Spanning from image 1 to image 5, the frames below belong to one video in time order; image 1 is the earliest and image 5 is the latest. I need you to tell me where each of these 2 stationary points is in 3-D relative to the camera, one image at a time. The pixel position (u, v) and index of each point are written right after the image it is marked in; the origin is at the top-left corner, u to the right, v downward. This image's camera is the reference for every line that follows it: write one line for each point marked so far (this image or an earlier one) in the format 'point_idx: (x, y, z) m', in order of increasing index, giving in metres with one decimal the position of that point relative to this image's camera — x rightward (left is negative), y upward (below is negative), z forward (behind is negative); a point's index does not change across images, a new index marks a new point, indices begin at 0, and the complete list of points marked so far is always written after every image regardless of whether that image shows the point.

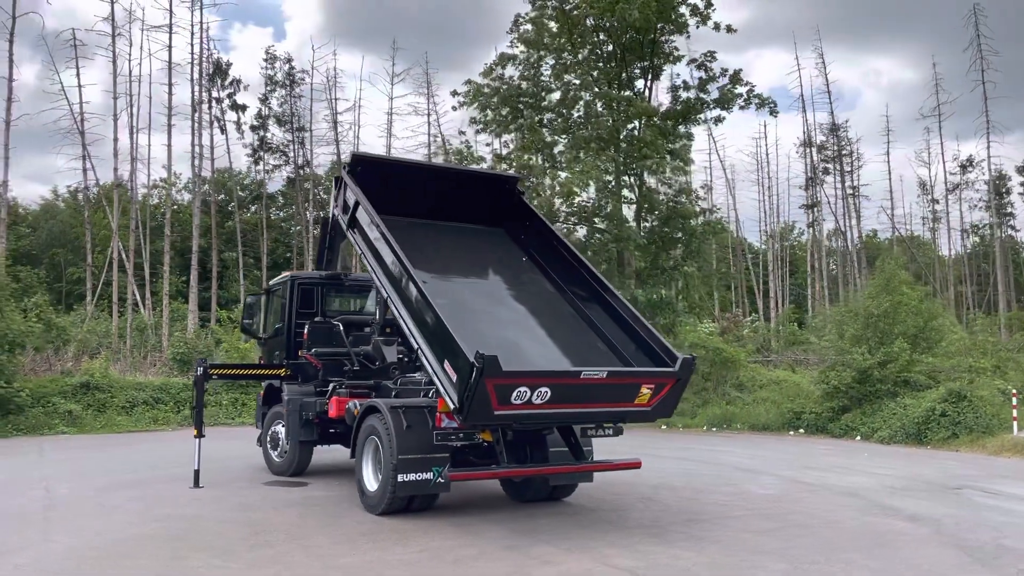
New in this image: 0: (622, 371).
0: (+0.8, -0.6, +6.2) m
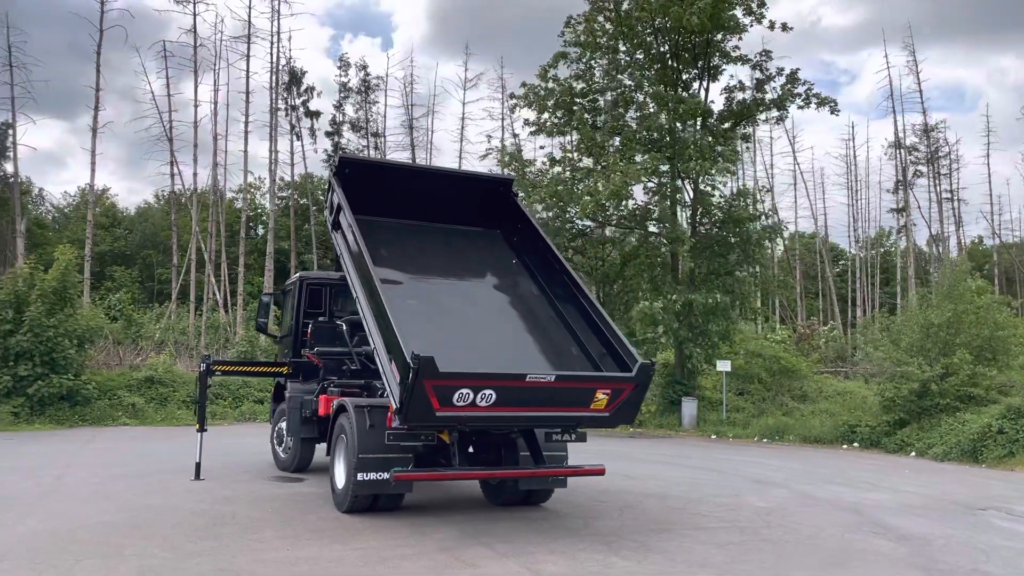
0: (+0.4, -0.6, +6.1) m
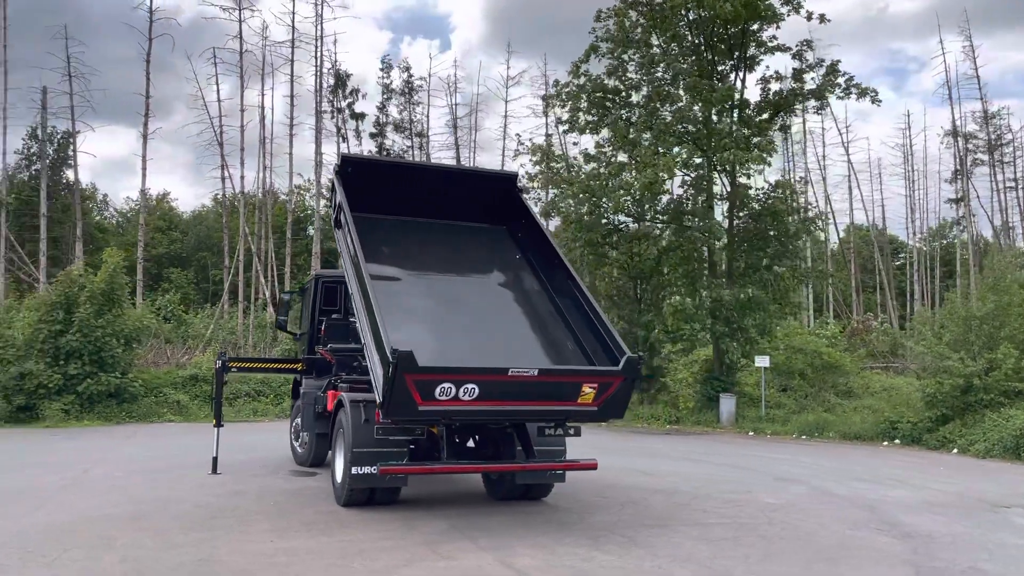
0: (+0.3, -0.6, +6.1) m
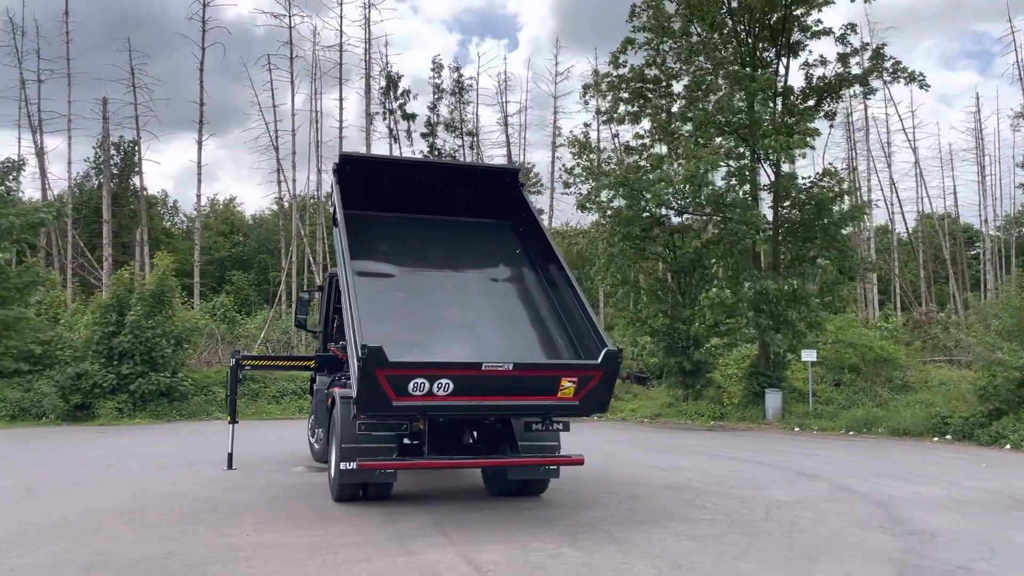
0: (+0.2, -0.5, +6.0) m
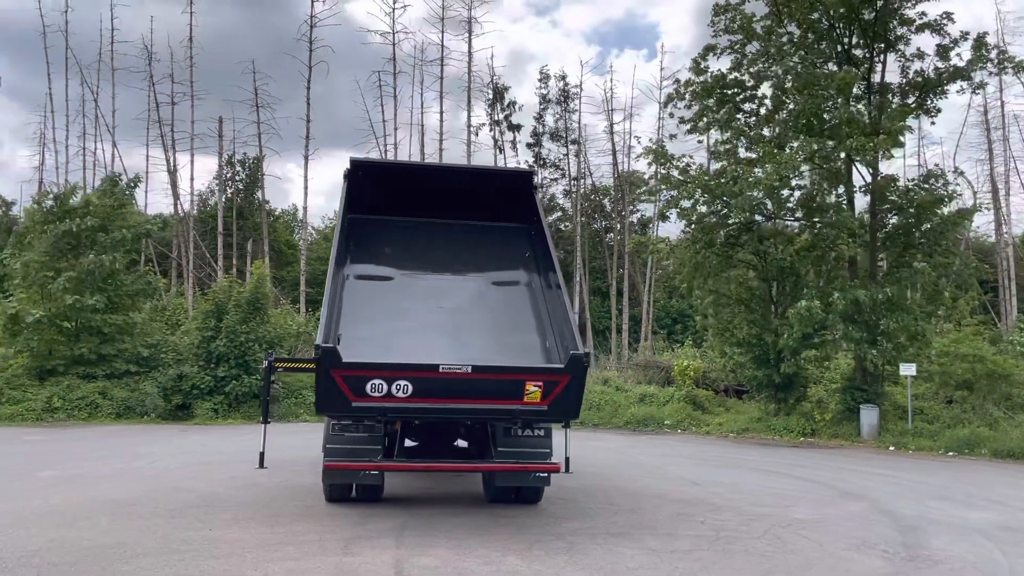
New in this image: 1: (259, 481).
0: (-0.1, -0.6, +5.9) m
1: (-2.7, -2.1, +8.8) m
